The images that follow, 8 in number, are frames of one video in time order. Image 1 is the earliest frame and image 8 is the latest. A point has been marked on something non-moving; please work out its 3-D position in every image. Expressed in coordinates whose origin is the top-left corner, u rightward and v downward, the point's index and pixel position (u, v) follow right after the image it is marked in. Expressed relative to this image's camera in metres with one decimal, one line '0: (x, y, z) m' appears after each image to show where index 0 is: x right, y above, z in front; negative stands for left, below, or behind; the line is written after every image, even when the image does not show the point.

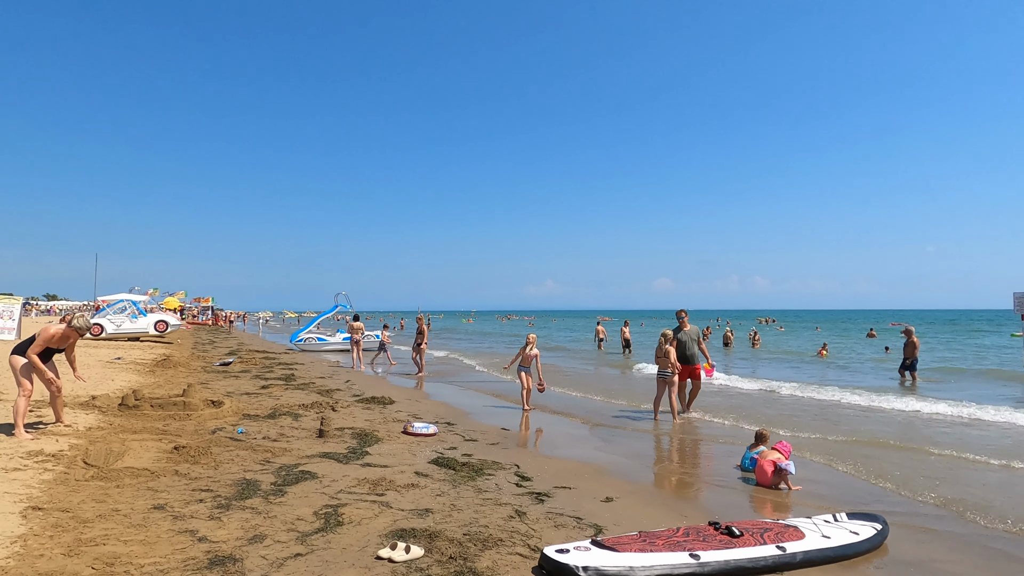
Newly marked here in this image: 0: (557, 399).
0: (+0.7, -2.0, +12.0) m
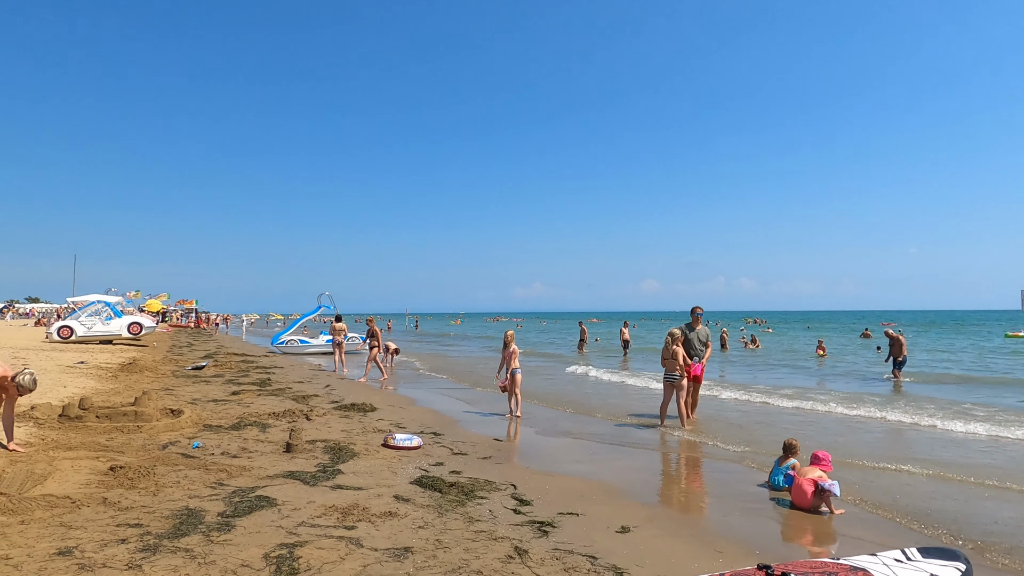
0: (+0.6, -2.0, +11.1) m
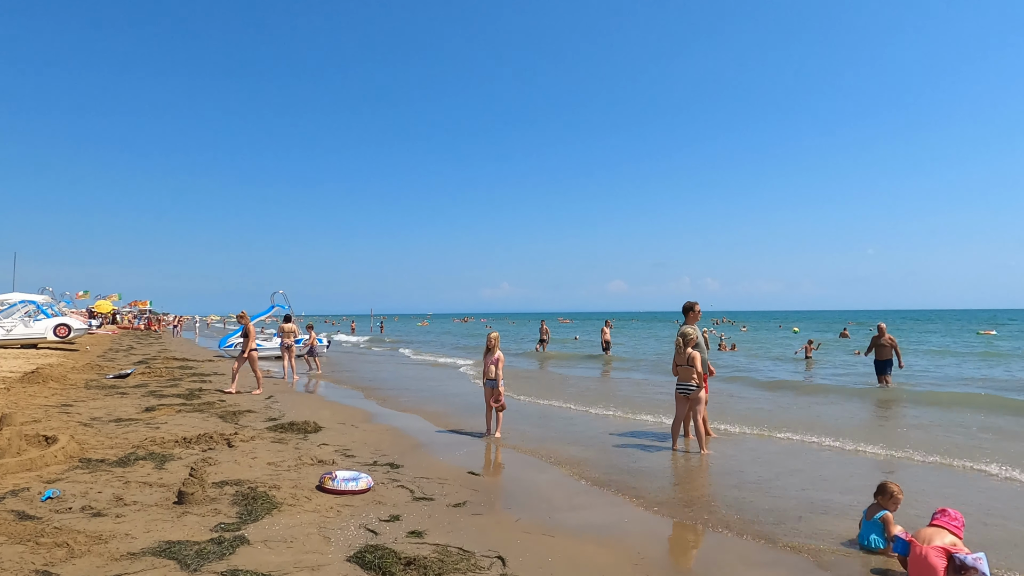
0: (+0.3, -1.9, +9.3) m
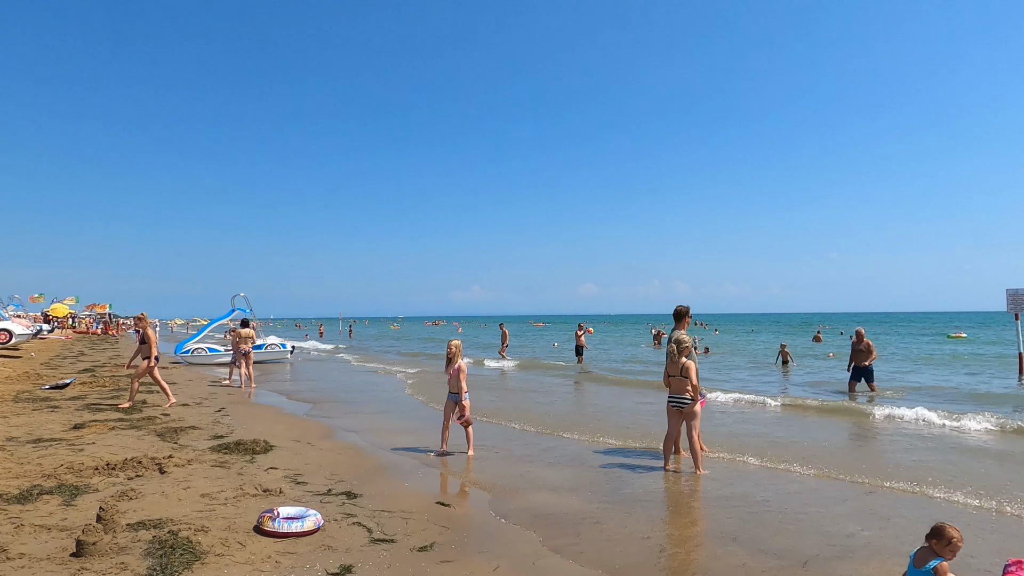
0: (-0.1, -1.9, +8.5) m
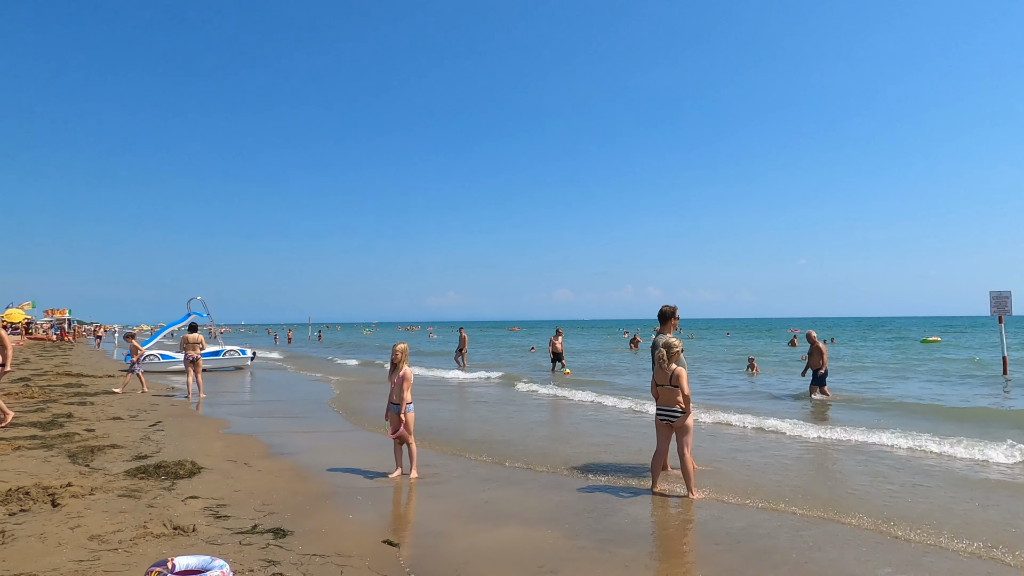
0: (-0.4, -1.9, +7.6) m
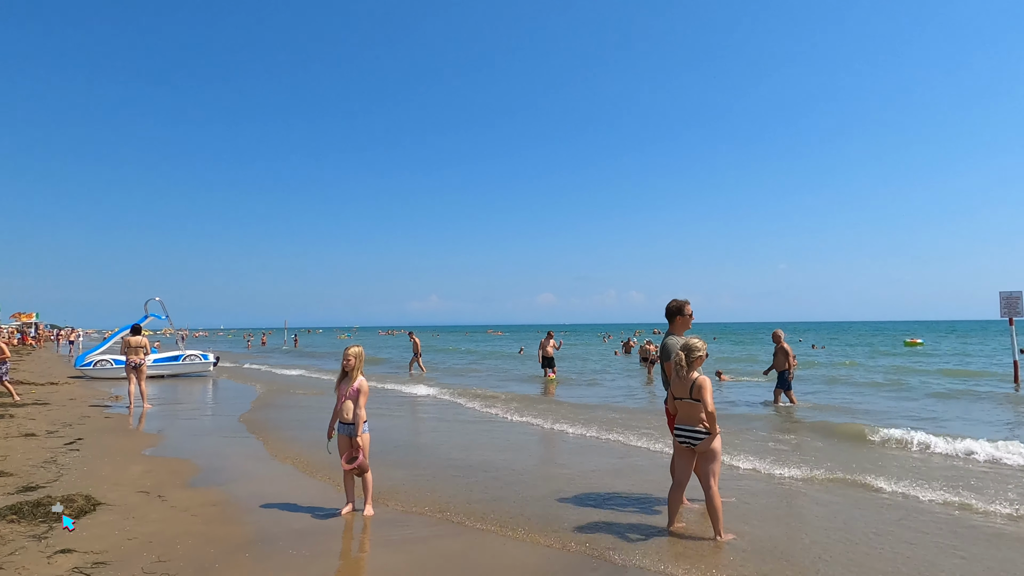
0: (-0.6, -1.8, +6.3) m
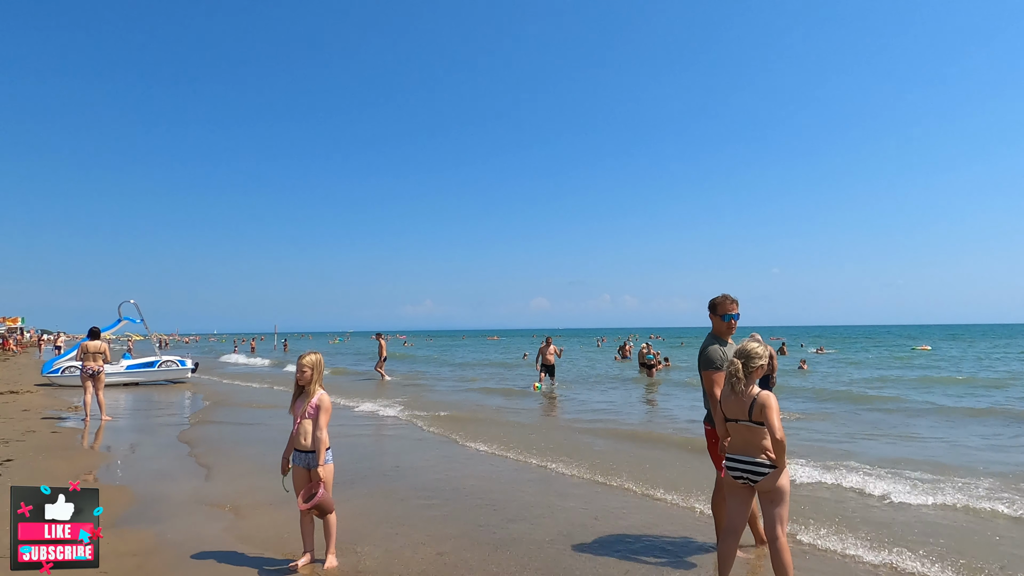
0: (-0.6, -1.7, +5.2) m
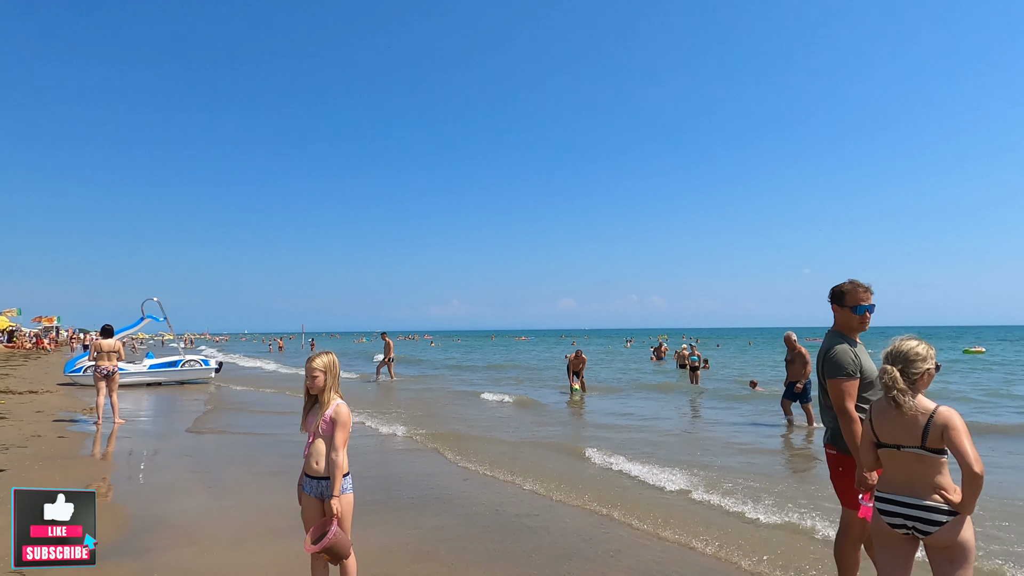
0: (-0.2, -1.7, +4.3) m
